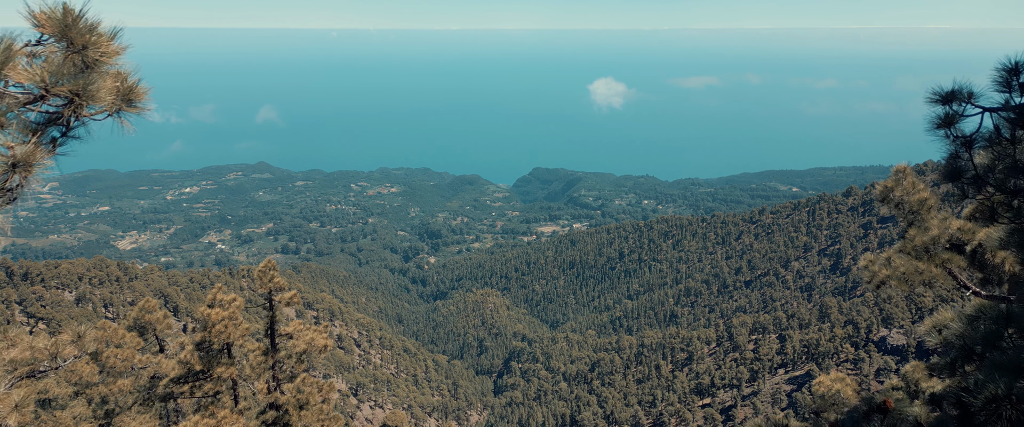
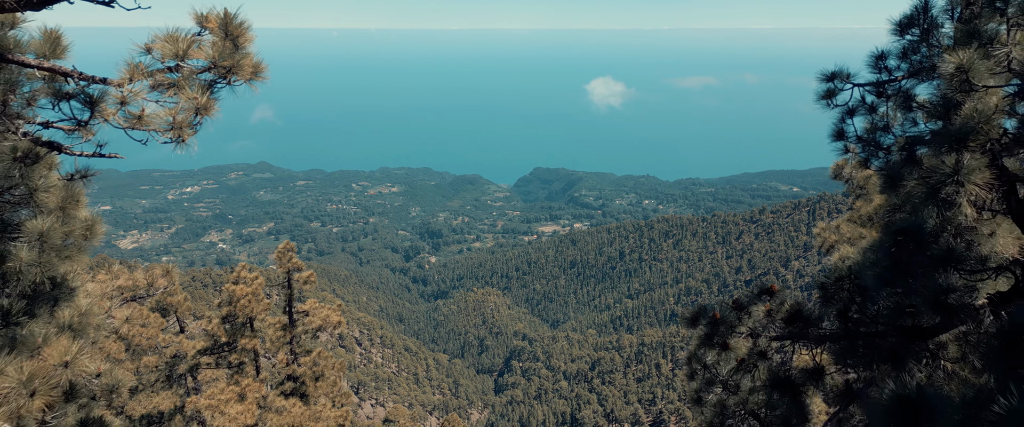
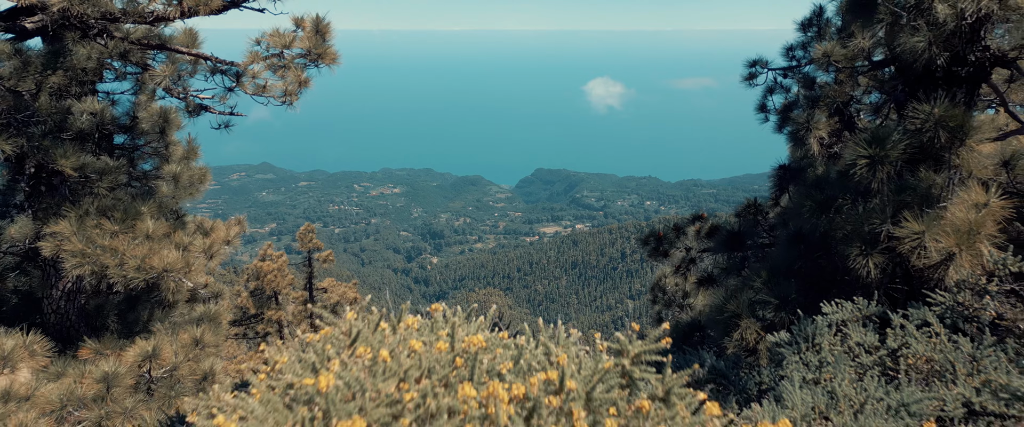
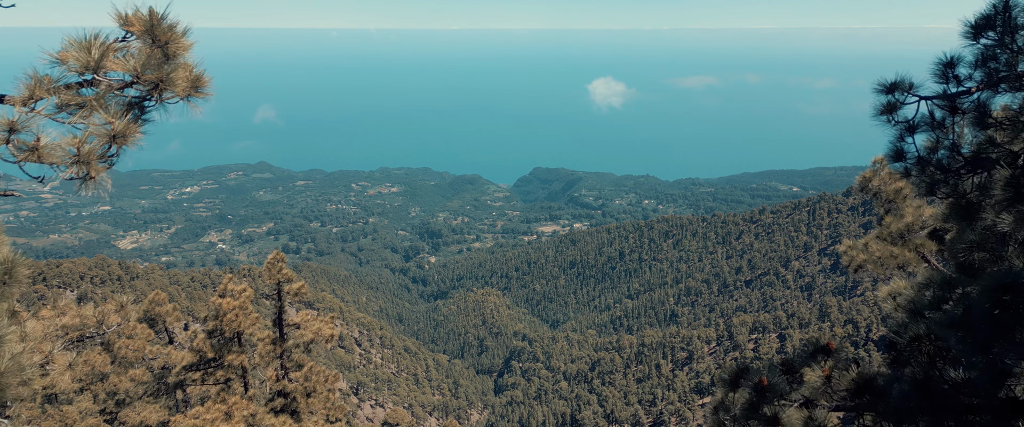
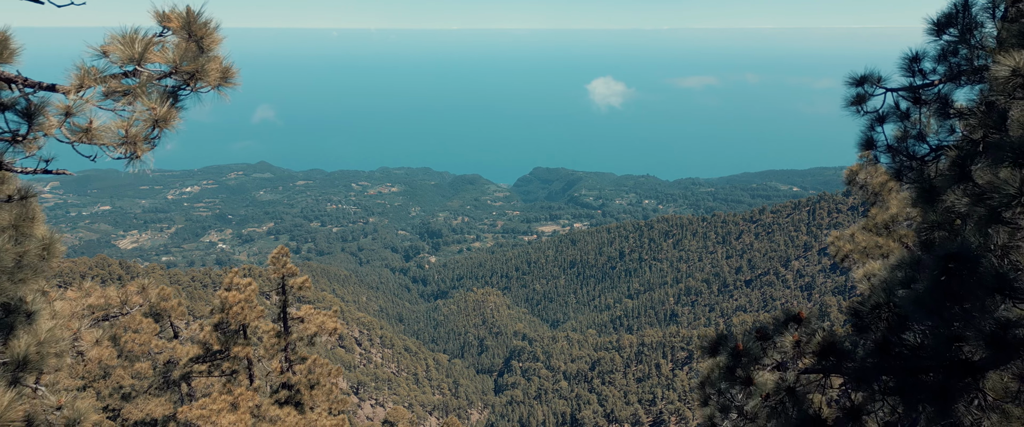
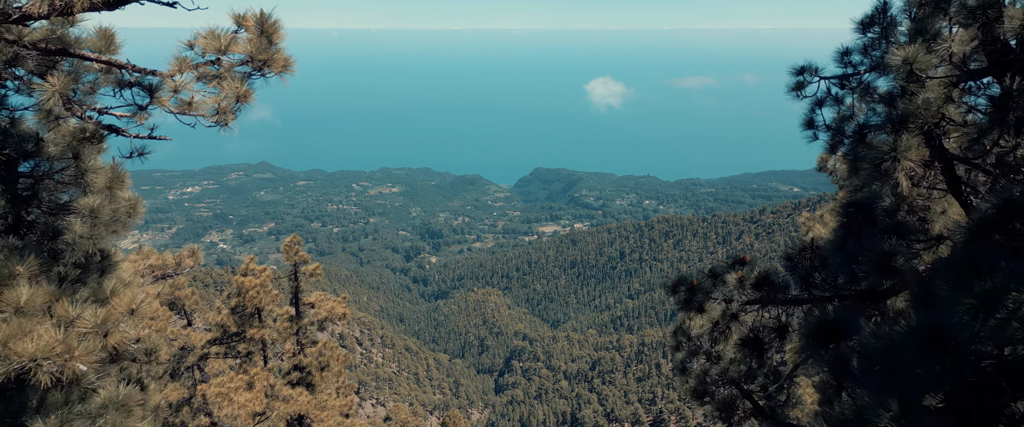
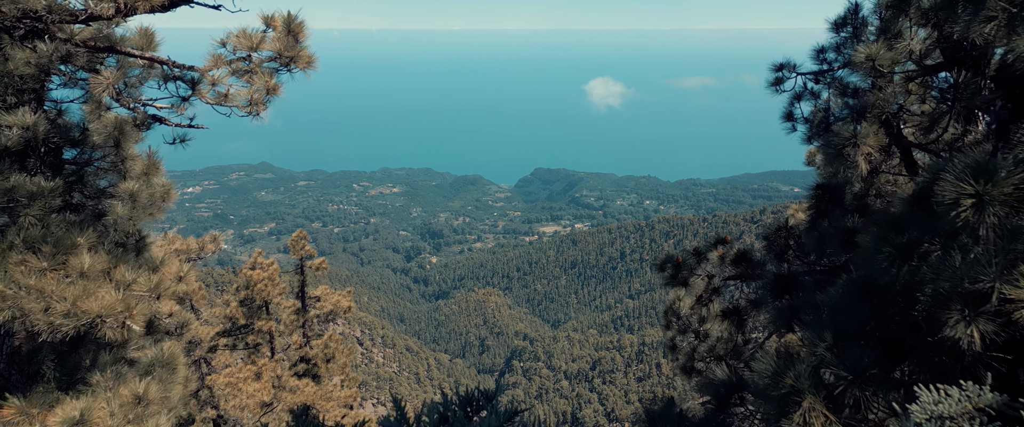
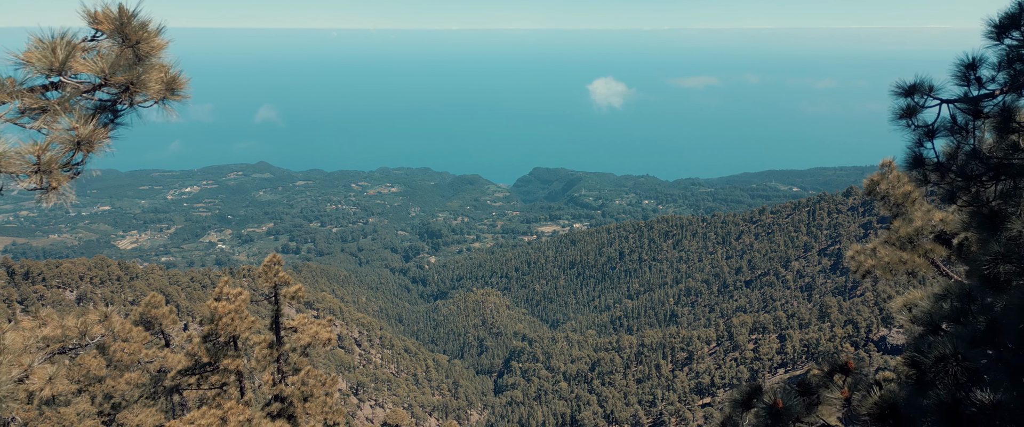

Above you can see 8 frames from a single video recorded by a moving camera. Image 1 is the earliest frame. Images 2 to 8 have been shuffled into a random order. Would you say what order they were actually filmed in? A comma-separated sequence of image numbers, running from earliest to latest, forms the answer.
8, 4, 5, 2, 6, 7, 3
